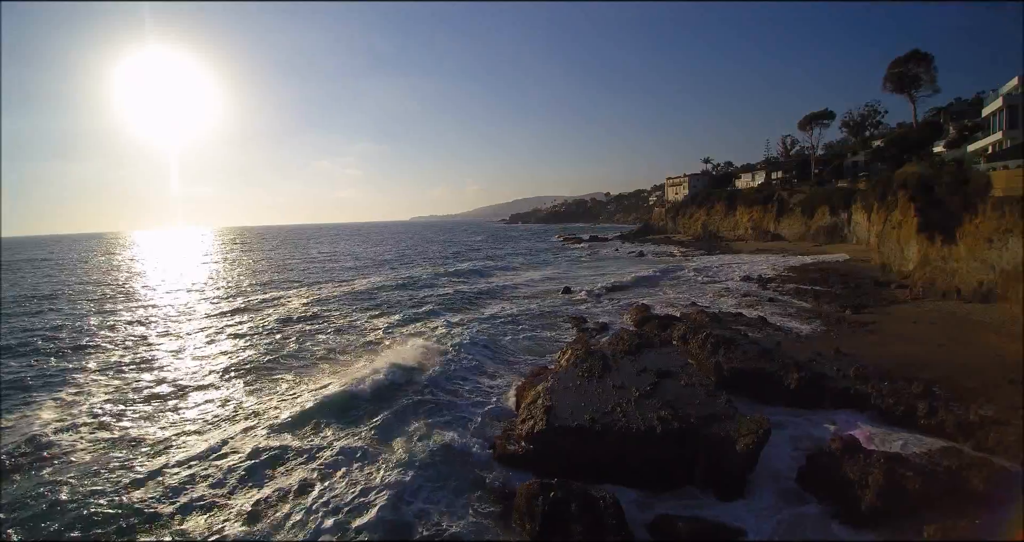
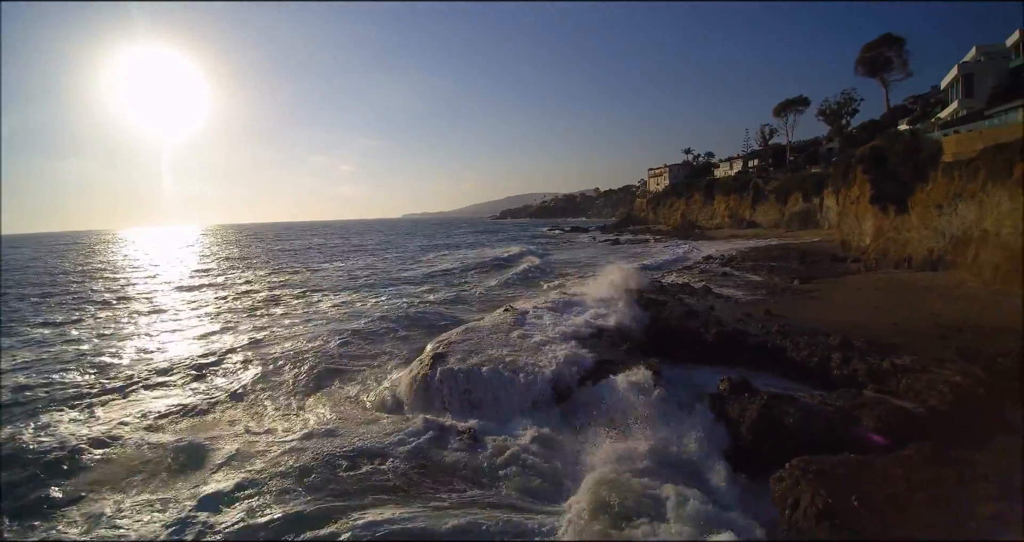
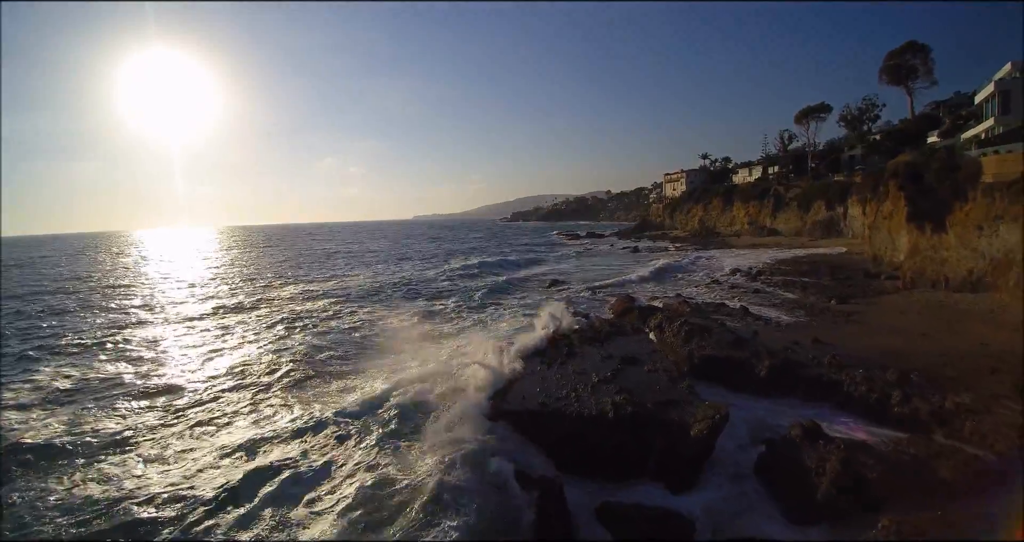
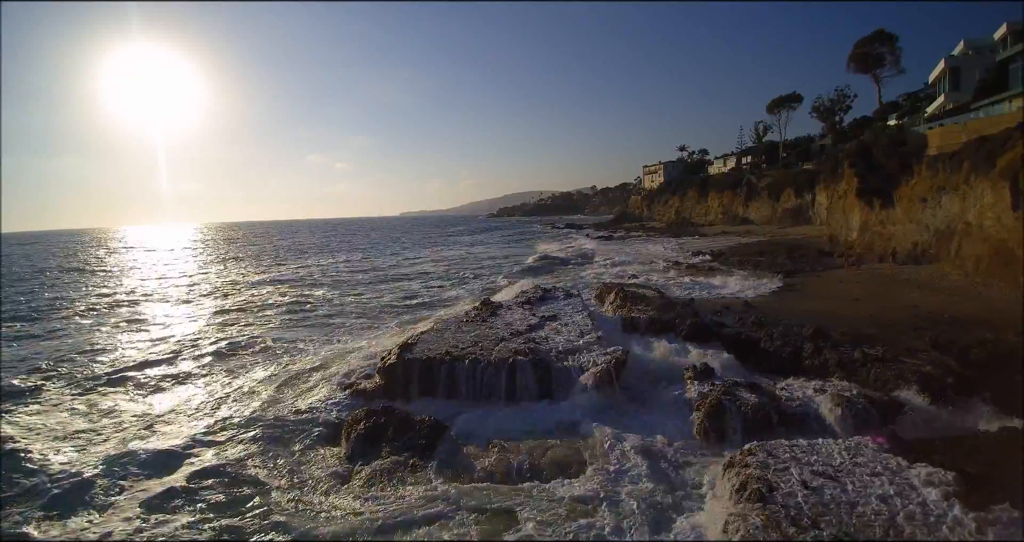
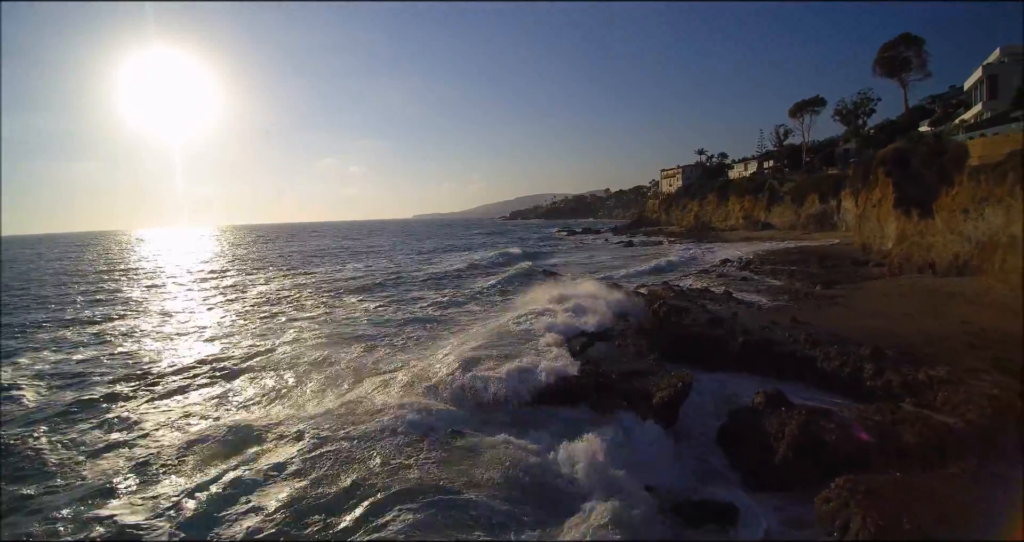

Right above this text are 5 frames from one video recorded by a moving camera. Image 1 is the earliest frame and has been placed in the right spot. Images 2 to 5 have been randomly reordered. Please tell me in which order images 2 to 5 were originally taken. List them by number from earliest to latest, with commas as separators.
3, 5, 2, 4
